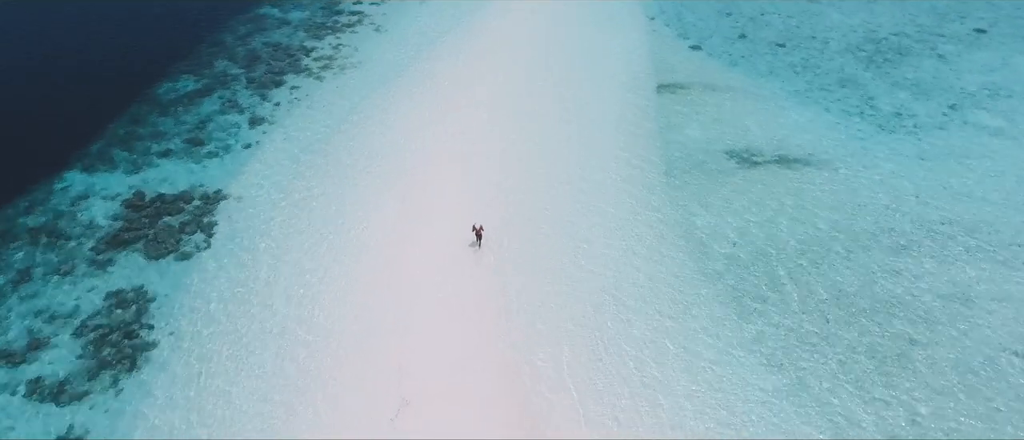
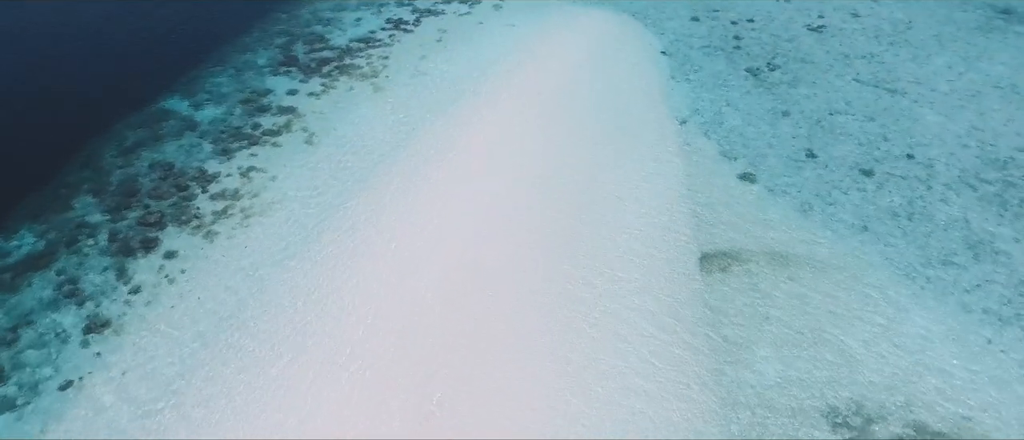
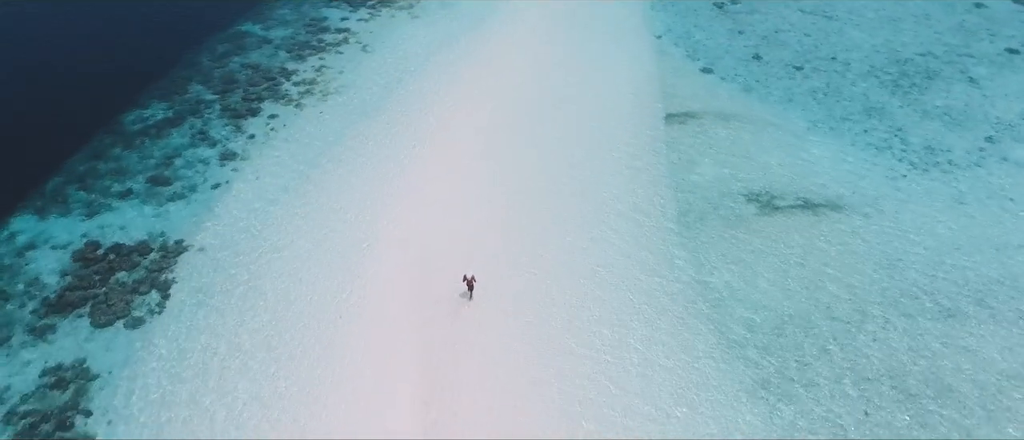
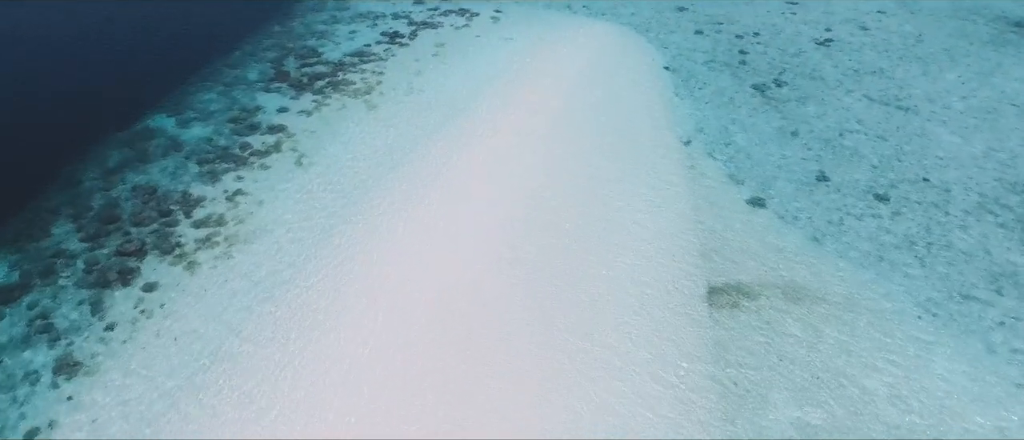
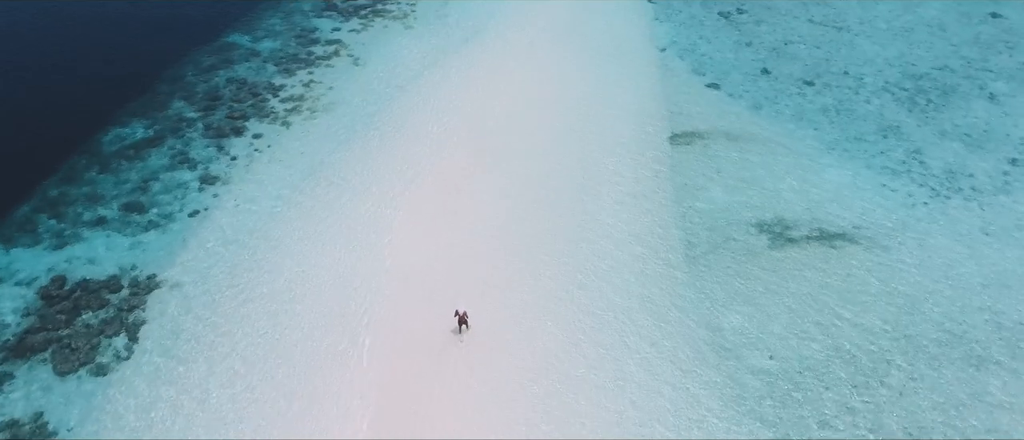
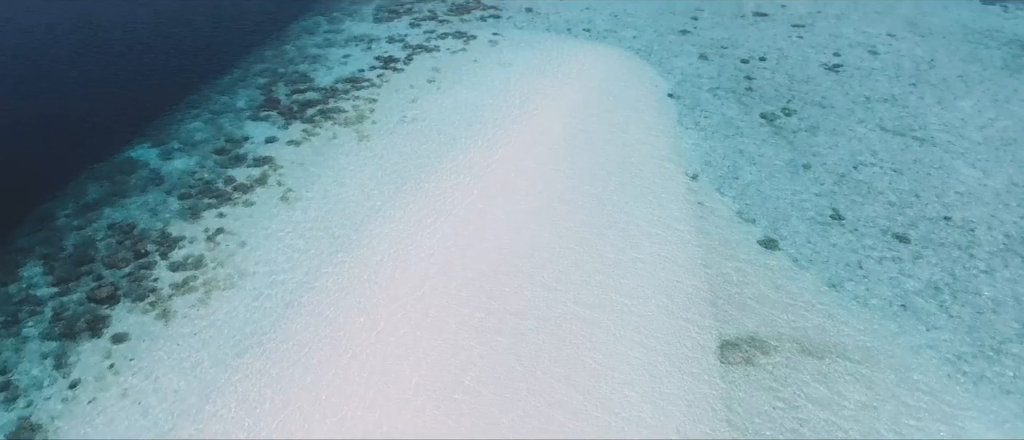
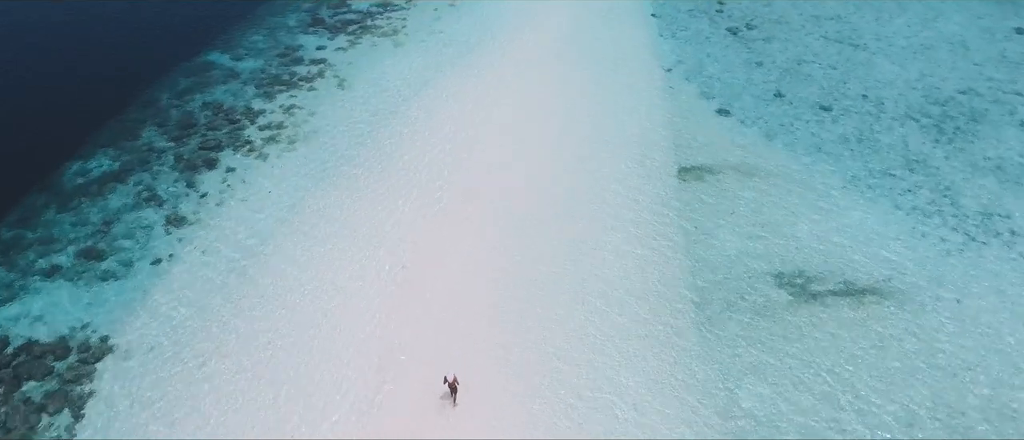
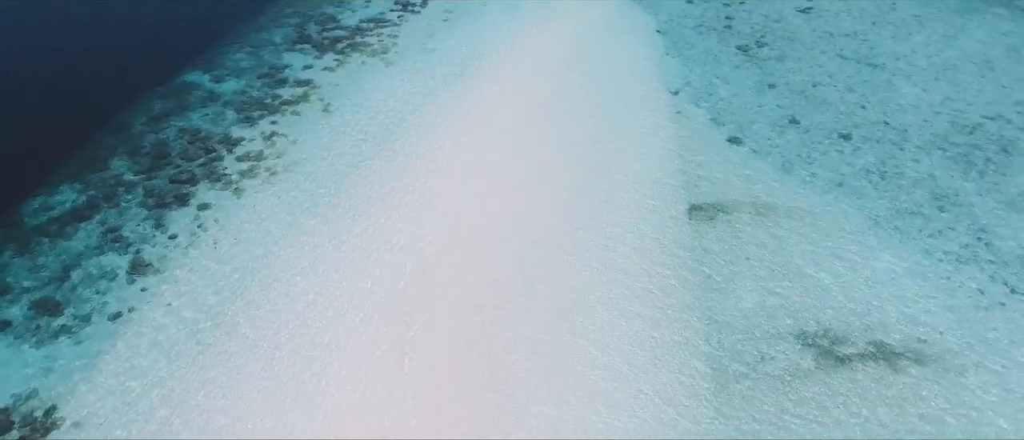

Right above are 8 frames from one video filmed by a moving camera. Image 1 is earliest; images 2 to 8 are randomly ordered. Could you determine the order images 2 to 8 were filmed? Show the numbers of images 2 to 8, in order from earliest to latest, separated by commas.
3, 5, 7, 8, 2, 4, 6
